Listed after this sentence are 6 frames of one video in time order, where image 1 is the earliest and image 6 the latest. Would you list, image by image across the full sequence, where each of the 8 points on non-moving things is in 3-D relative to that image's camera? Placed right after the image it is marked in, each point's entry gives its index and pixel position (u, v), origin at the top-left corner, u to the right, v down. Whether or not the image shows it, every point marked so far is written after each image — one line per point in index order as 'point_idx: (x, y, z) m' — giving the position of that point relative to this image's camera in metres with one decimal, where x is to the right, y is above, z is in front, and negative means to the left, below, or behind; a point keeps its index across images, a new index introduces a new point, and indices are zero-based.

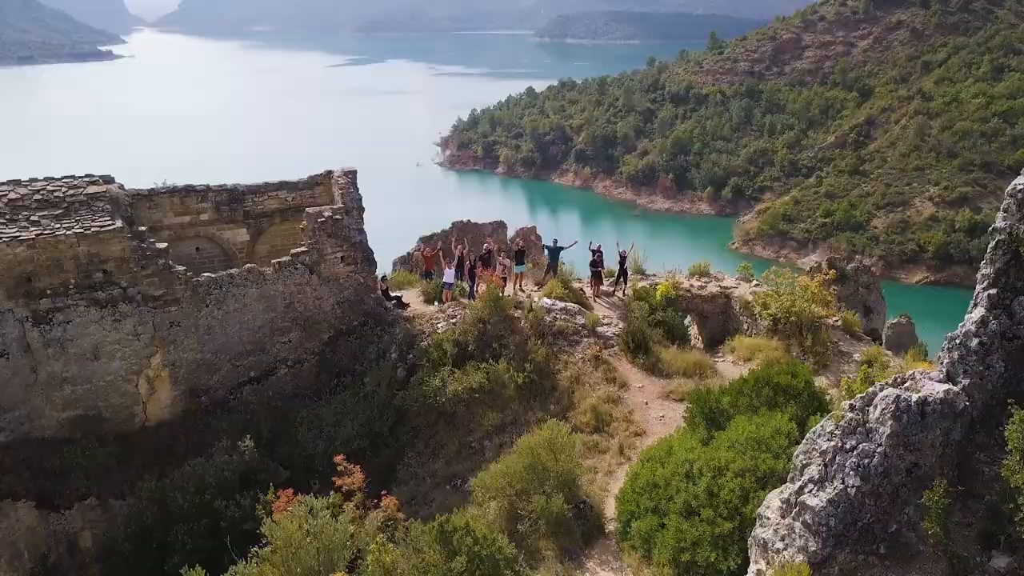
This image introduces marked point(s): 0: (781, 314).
0: (+3.7, -0.4, +11.6) m
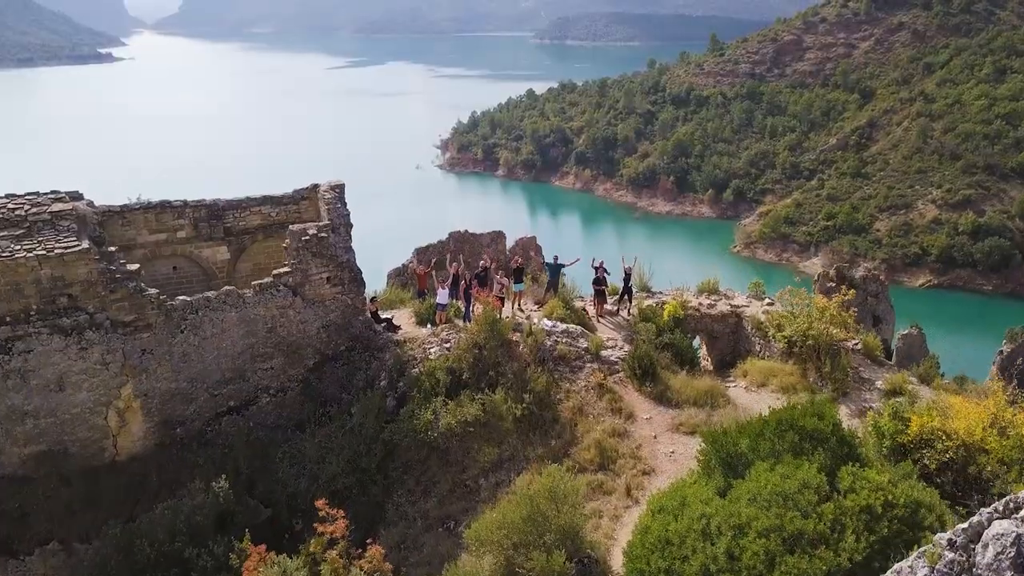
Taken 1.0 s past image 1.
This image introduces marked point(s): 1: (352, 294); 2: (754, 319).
0: (+3.7, -0.6, +10.9) m
1: (-2.0, -0.1, +10.5) m
2: (+3.4, -0.4, +12.0) m
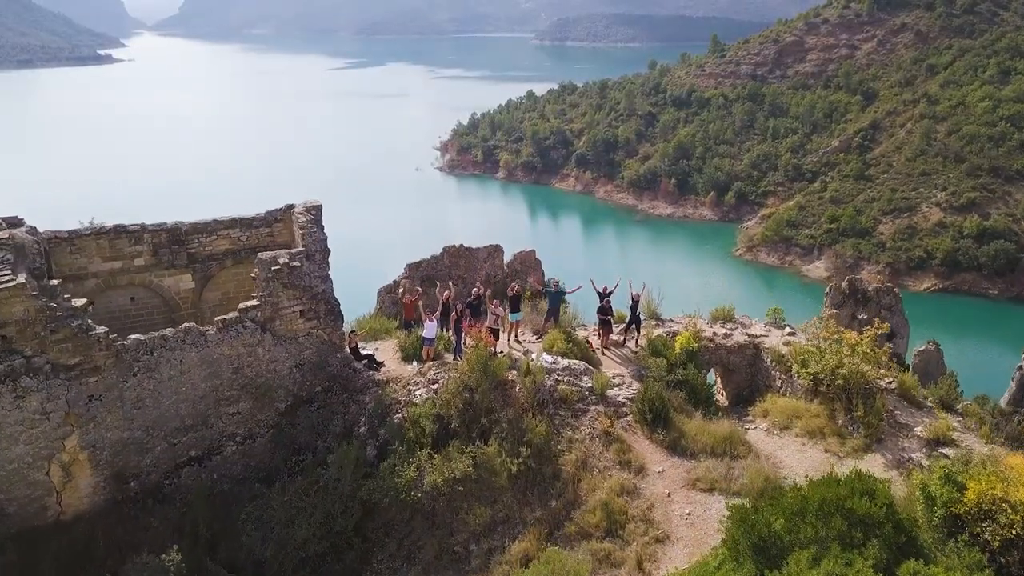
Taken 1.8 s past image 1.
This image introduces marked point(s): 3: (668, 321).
0: (+3.6, -1.0, +9.8) m
1: (-2.0, -0.4, +9.4) m
2: (+3.4, -0.8, +10.9) m
3: (+2.2, -0.5, +11.7) m
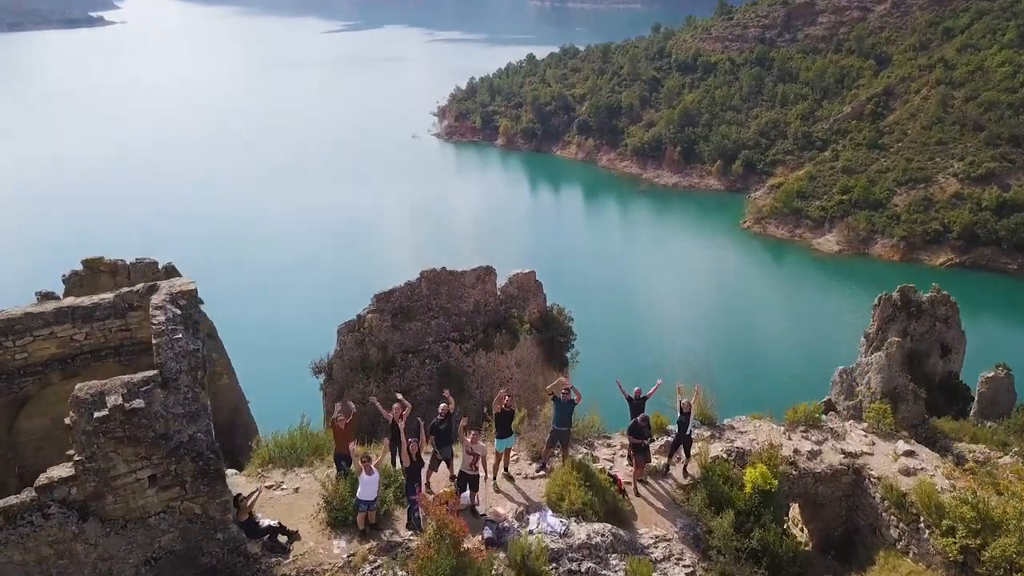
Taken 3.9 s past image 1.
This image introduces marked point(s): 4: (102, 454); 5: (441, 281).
0: (+3.5, -2.0, +6.3) m
1: (-2.1, -1.4, +5.9) m
2: (+3.3, -1.7, +7.4) m
3: (+2.1, -1.4, +8.2) m
4: (-2.6, -1.1, +5.4) m
5: (-1.2, +0.1, +14.8) m
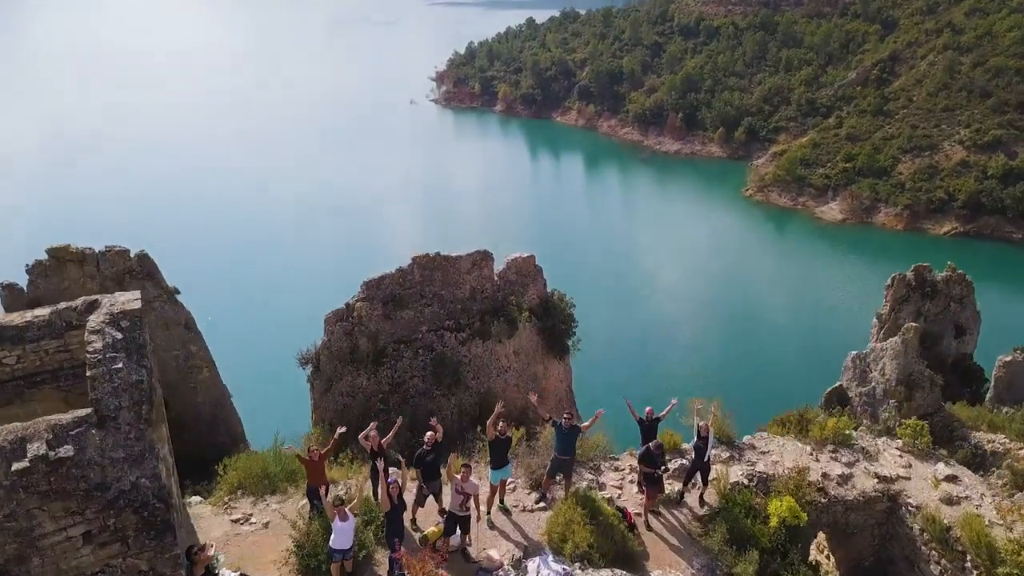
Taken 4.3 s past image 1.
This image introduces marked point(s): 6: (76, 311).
0: (+3.5, -2.1, +5.5) m
1: (-2.2, -1.6, +5.1) m
2: (+3.3, -1.8, +6.6) m
3: (+2.0, -1.4, +7.4) m
4: (-2.6, -1.2, +4.6) m
5: (-1.2, +0.4, +13.9) m
6: (-2.9, -0.1, +5.6) m
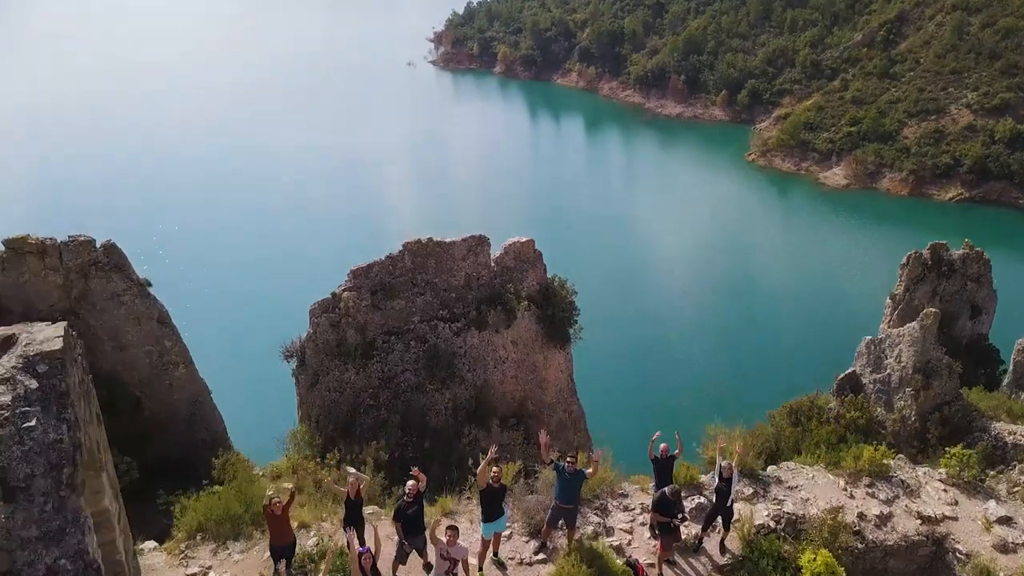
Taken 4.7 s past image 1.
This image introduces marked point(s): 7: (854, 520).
0: (+3.5, -2.3, +4.7) m
1: (-2.2, -1.8, +4.2) m
2: (+3.2, -1.9, +5.8) m
3: (+2.0, -1.5, +6.5) m
4: (-2.7, -1.4, +3.8) m
5: (-1.3, +0.5, +13.0) m
6: (-2.9, -0.3, +4.7) m
7: (+2.5, -1.7, +6.2) m
